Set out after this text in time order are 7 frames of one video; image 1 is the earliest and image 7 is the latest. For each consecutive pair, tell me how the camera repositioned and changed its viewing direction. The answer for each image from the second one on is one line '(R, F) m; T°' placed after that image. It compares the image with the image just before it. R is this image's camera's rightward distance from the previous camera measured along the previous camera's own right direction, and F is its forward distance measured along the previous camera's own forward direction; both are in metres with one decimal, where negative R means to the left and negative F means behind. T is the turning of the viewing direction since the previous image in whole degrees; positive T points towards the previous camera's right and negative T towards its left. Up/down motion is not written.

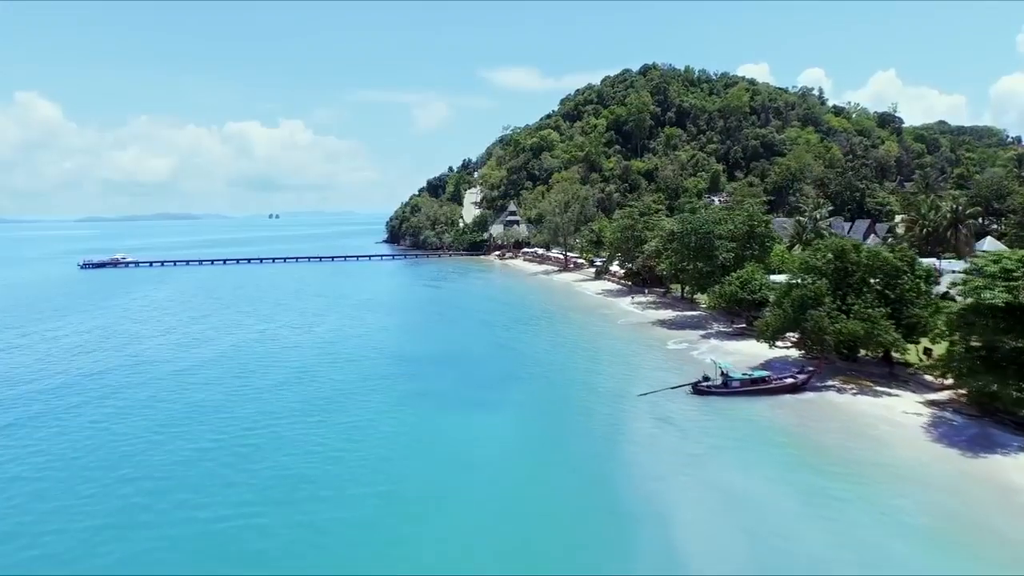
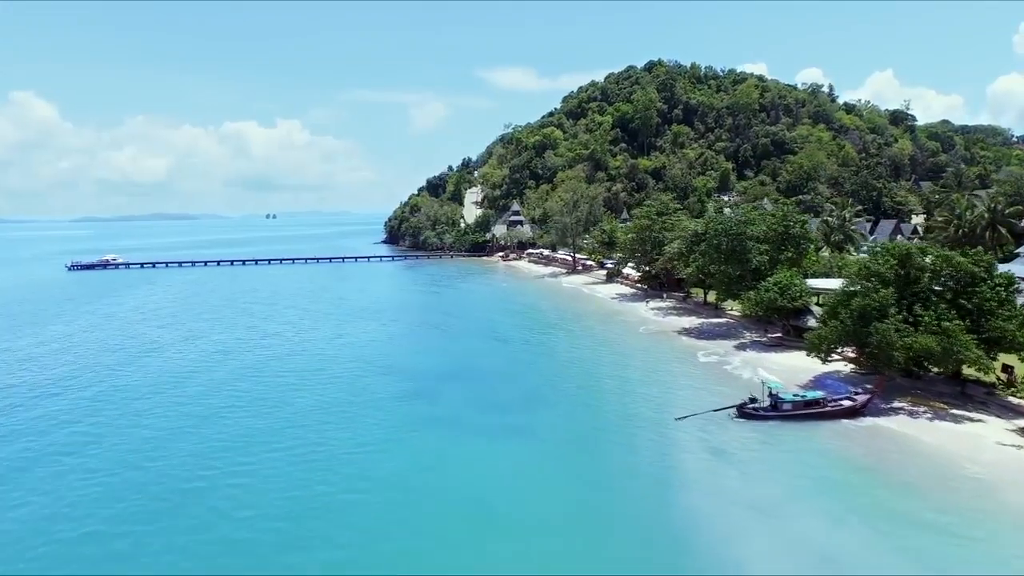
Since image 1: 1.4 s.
(-1.4, +3.6) m; 0°
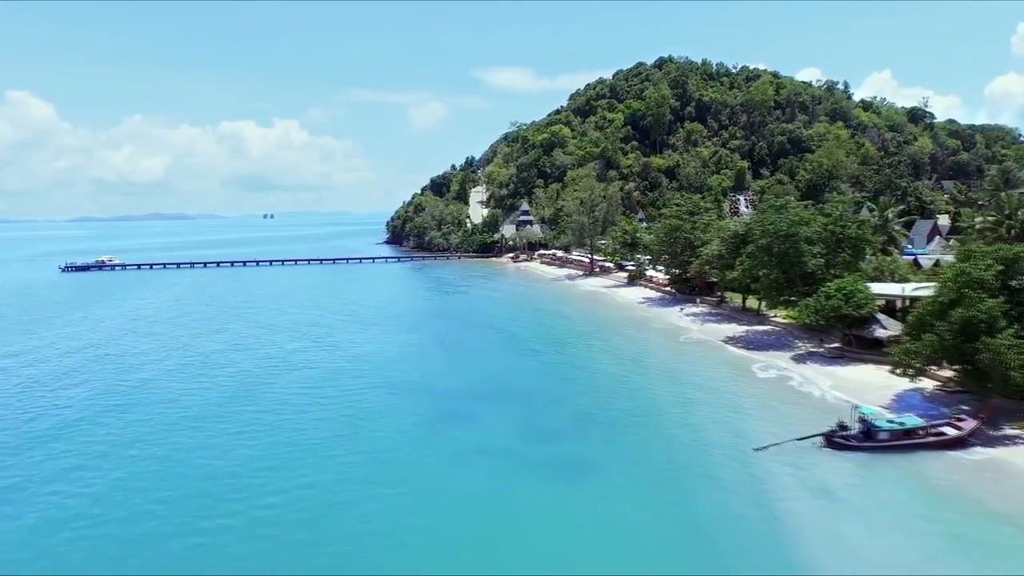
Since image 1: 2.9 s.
(-2.7, +3.4) m; 0°
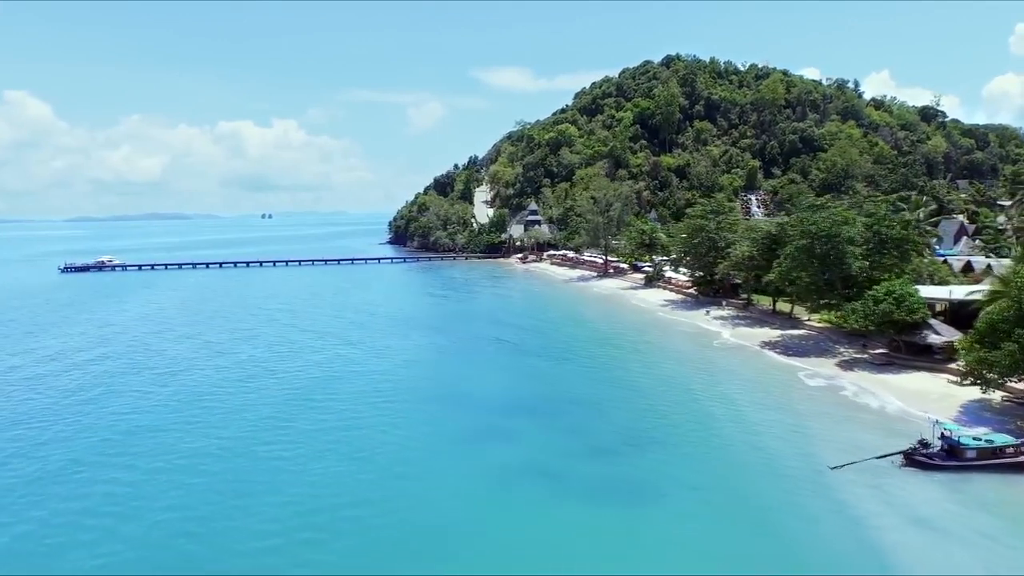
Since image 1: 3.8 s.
(-2.2, +1.8) m; 0°
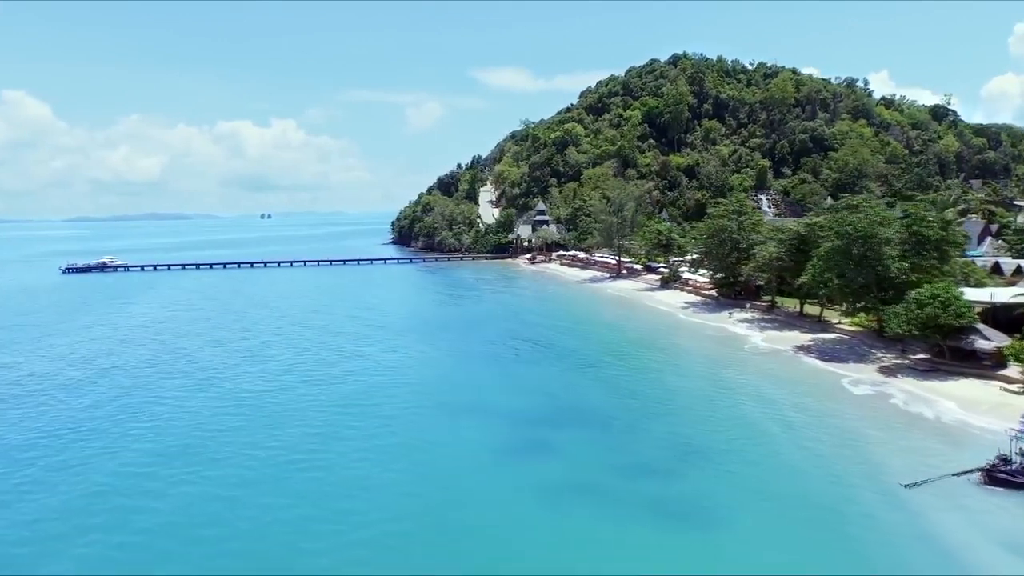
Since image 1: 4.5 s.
(-1.9, +1.3) m; 0°
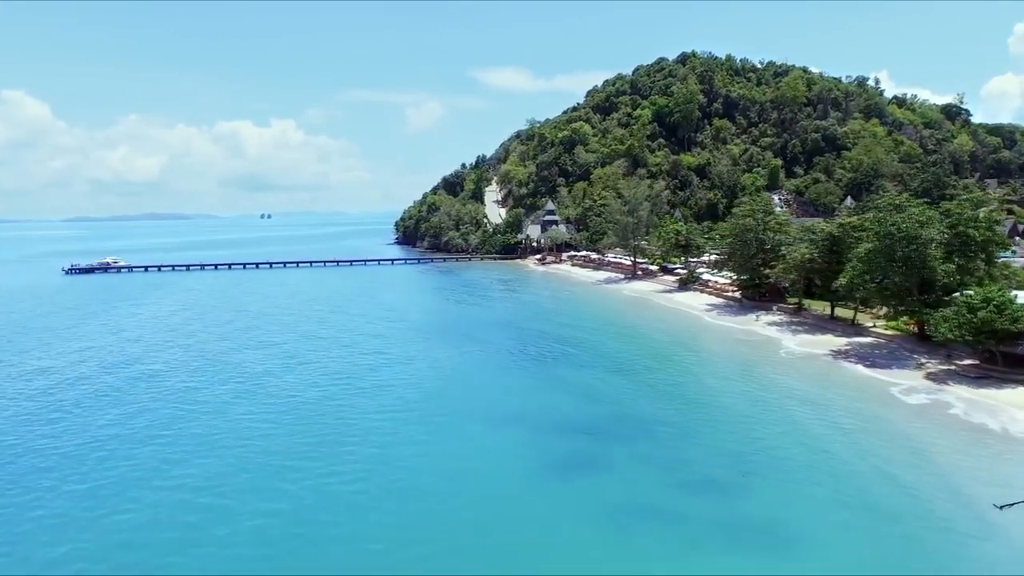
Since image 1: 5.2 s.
(-2.1, +1.3) m; 0°
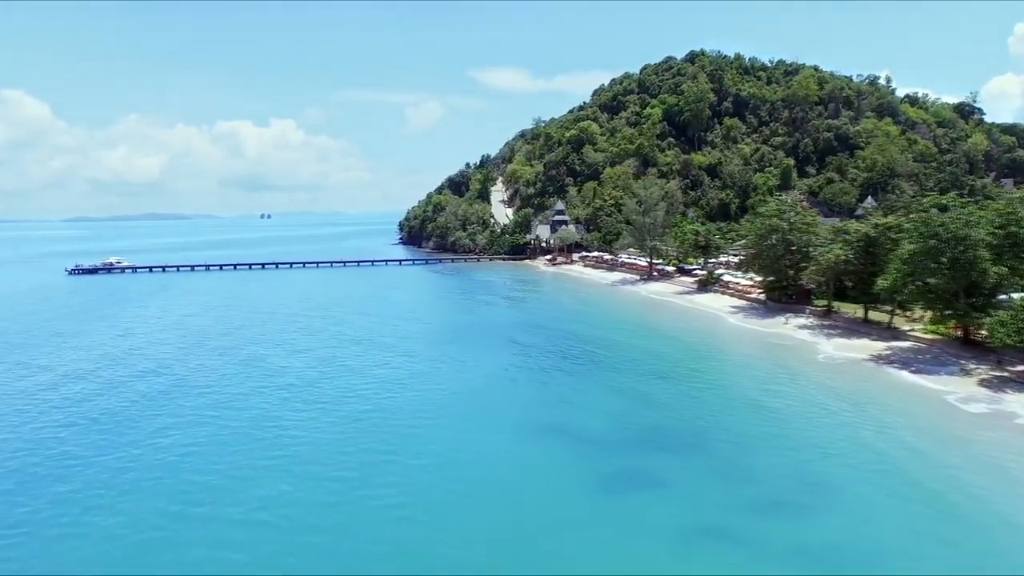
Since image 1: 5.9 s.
(-2.1, +1.3) m; 0°
